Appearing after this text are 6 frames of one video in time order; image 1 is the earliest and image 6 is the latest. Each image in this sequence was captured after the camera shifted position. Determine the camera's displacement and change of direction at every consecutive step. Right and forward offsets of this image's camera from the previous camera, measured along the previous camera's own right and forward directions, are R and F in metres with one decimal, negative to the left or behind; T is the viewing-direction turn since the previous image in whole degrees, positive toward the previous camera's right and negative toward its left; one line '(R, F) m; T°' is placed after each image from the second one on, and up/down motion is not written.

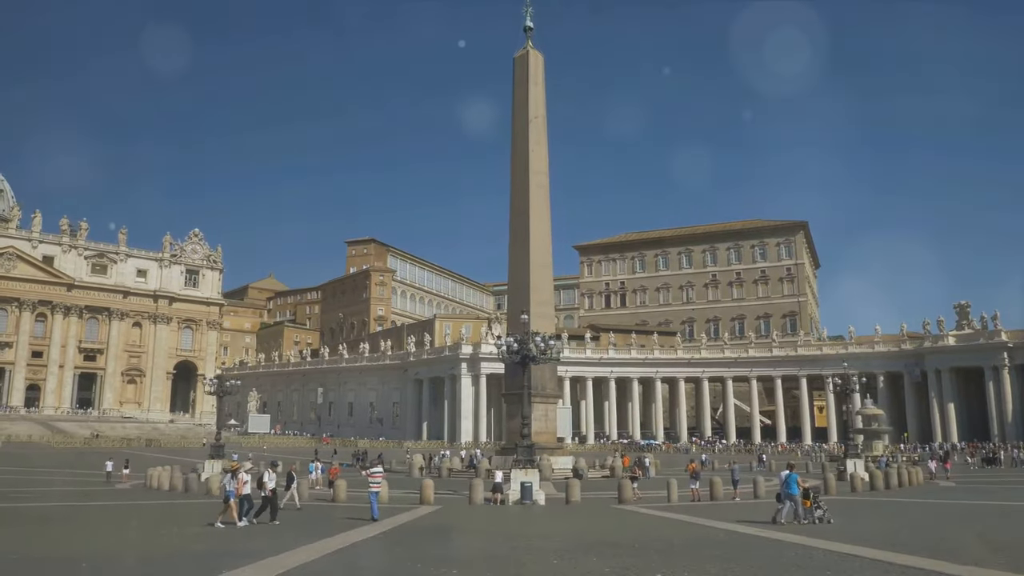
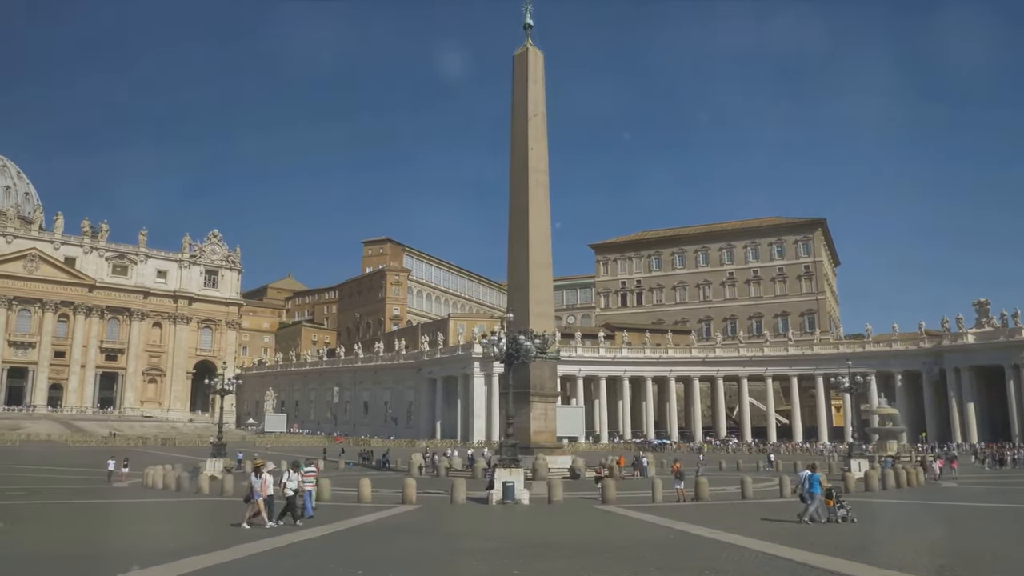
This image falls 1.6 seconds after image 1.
(+0.5, +0.1) m; -1°
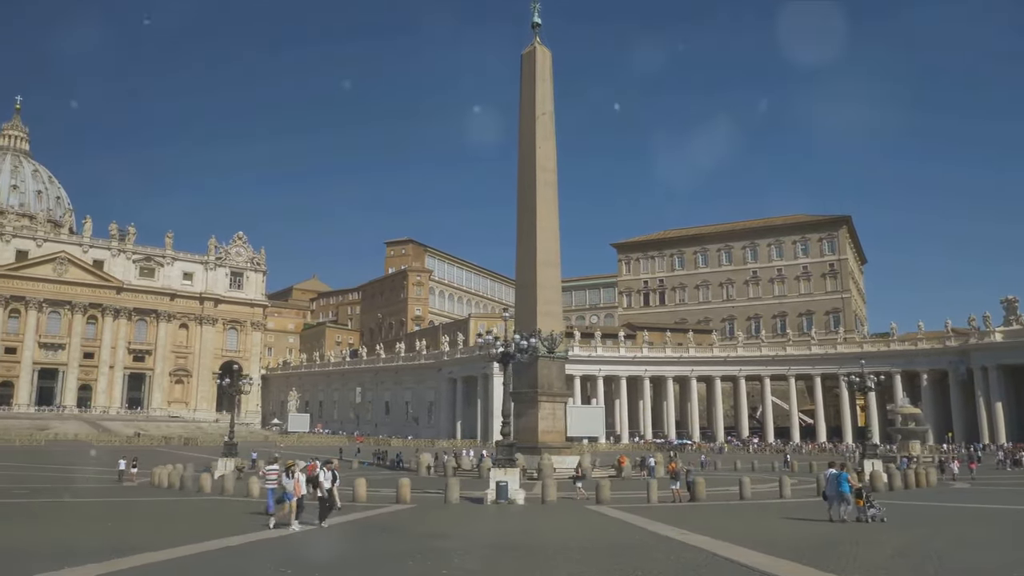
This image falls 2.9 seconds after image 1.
(+0.4, +0.1) m; -2°
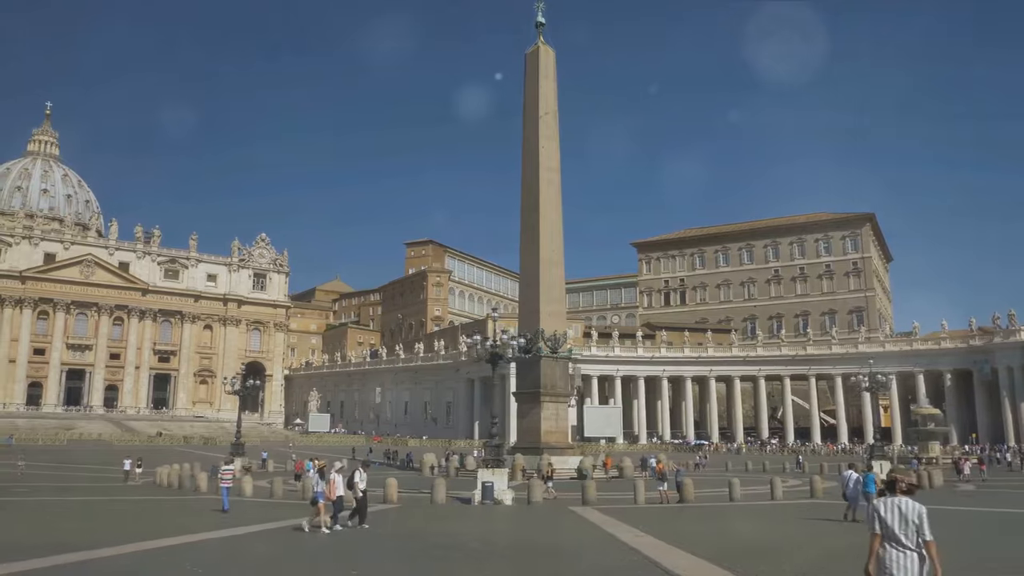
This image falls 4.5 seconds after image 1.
(+0.5, 0.0) m; -2°
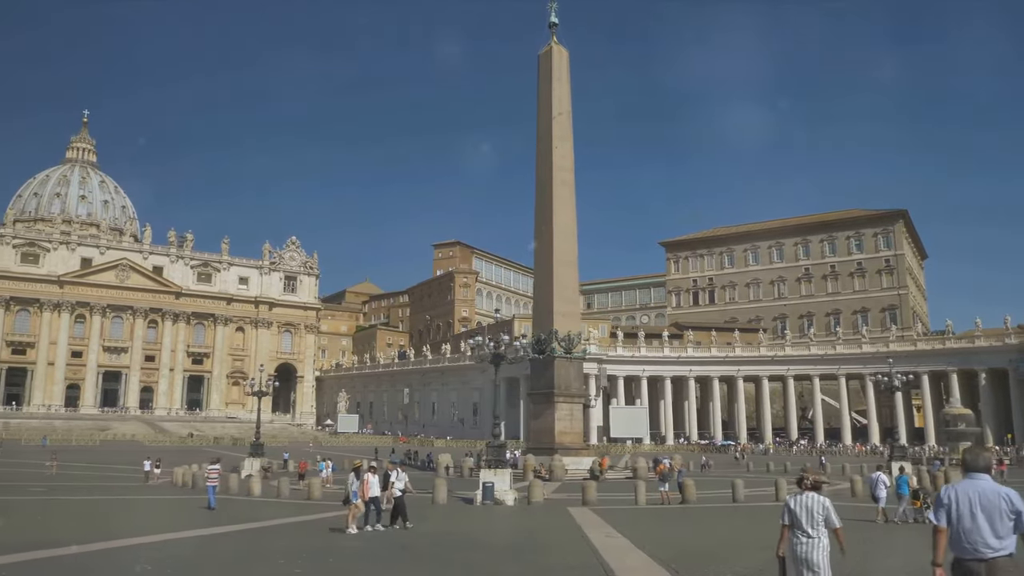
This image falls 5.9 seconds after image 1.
(+0.4, 0.0) m; -2°
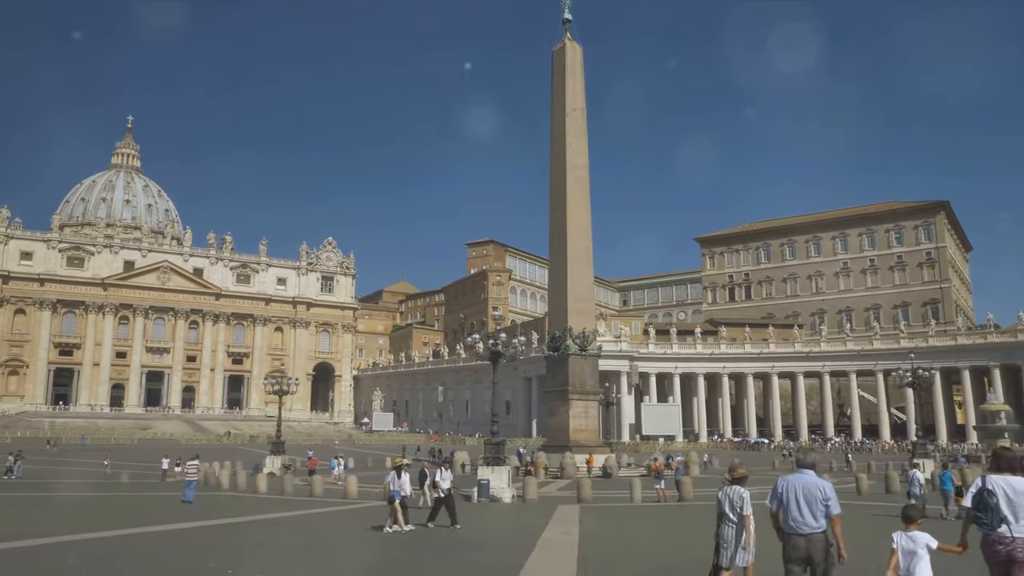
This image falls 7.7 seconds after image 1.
(+0.6, 0.0) m; -3°
